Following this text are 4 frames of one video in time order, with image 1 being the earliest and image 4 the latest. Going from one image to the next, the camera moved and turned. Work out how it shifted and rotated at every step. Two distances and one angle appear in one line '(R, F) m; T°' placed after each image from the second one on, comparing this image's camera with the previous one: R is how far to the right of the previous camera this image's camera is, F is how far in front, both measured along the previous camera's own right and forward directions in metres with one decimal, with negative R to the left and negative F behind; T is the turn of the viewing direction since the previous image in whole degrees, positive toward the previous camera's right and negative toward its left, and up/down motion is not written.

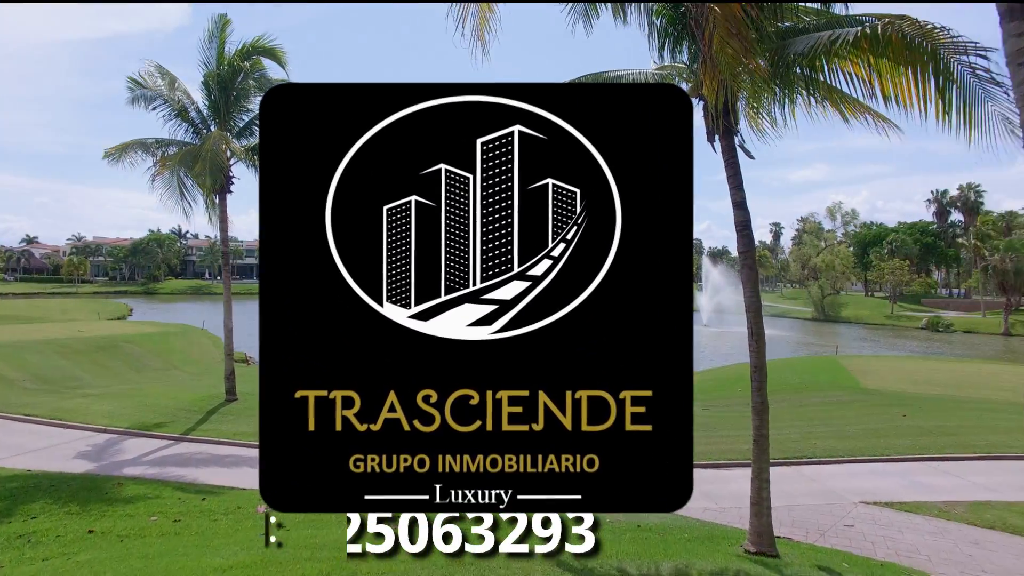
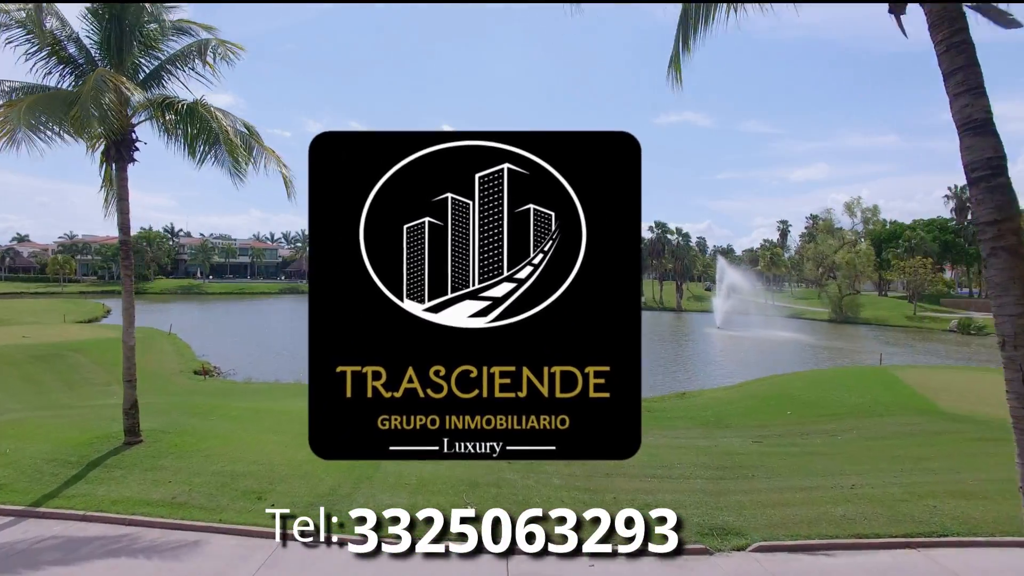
(0.0, +2.3) m; 0°
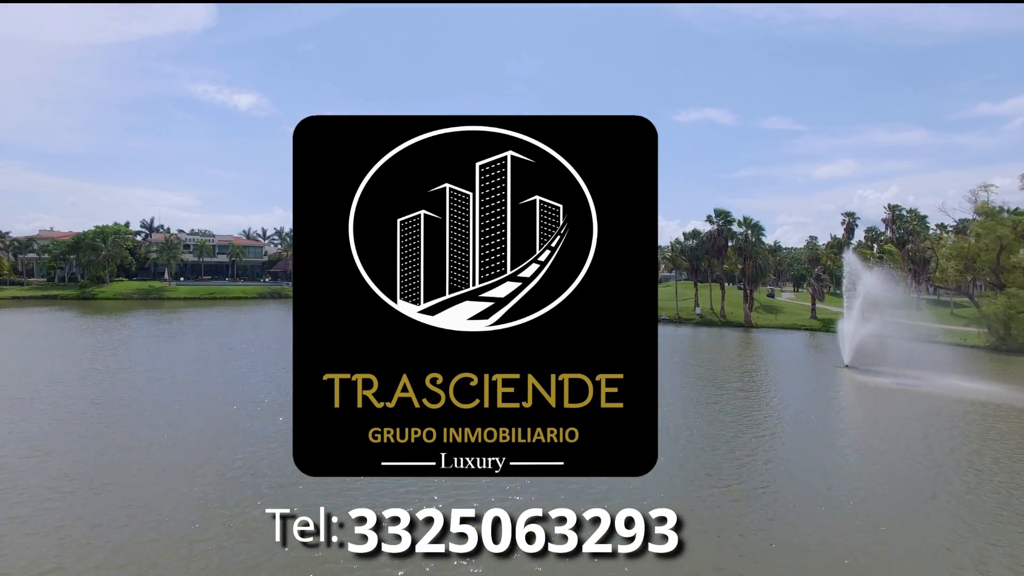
(+0.3, +13.0) m; -2°
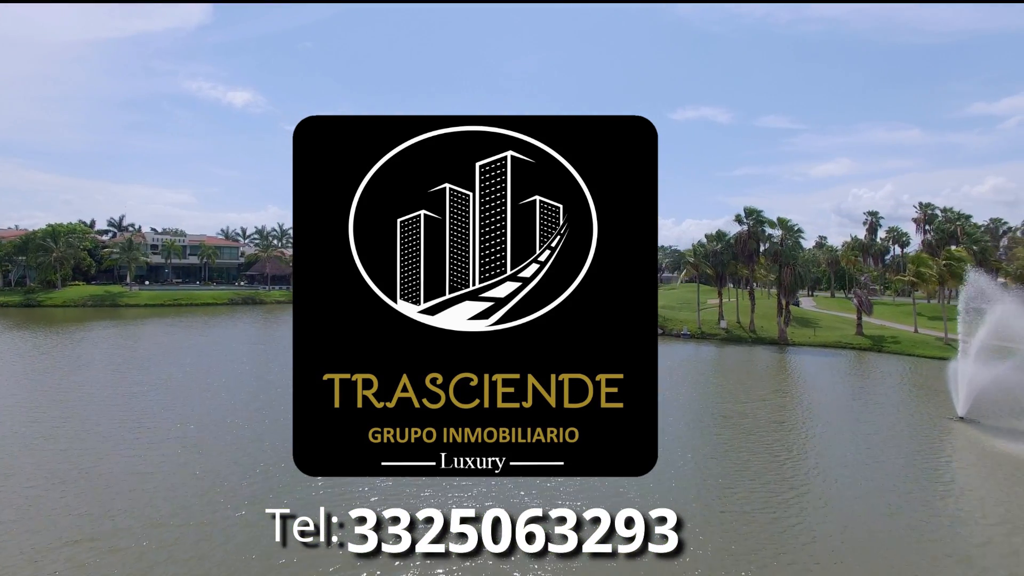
(+0.1, +6.5) m; 0°
